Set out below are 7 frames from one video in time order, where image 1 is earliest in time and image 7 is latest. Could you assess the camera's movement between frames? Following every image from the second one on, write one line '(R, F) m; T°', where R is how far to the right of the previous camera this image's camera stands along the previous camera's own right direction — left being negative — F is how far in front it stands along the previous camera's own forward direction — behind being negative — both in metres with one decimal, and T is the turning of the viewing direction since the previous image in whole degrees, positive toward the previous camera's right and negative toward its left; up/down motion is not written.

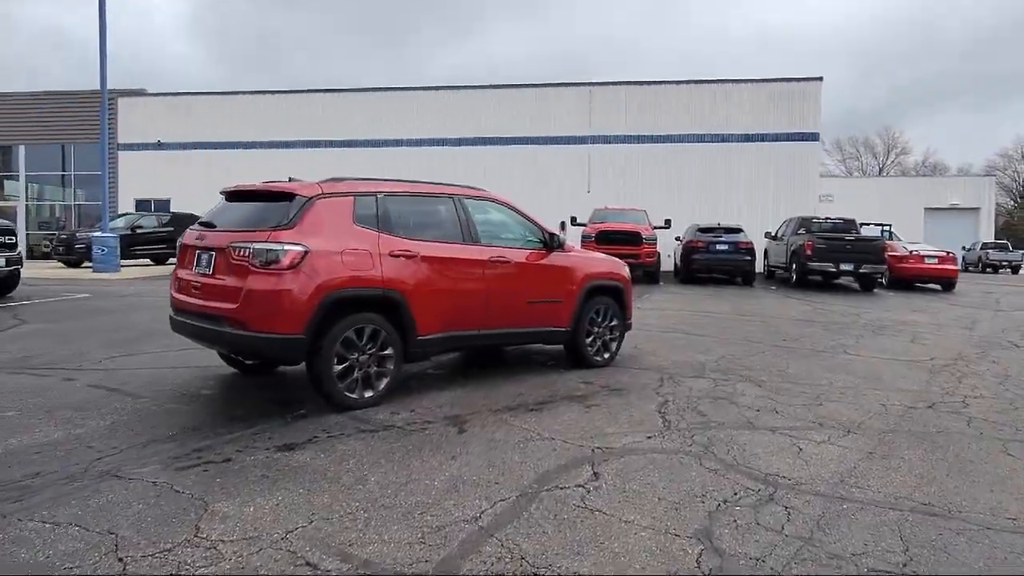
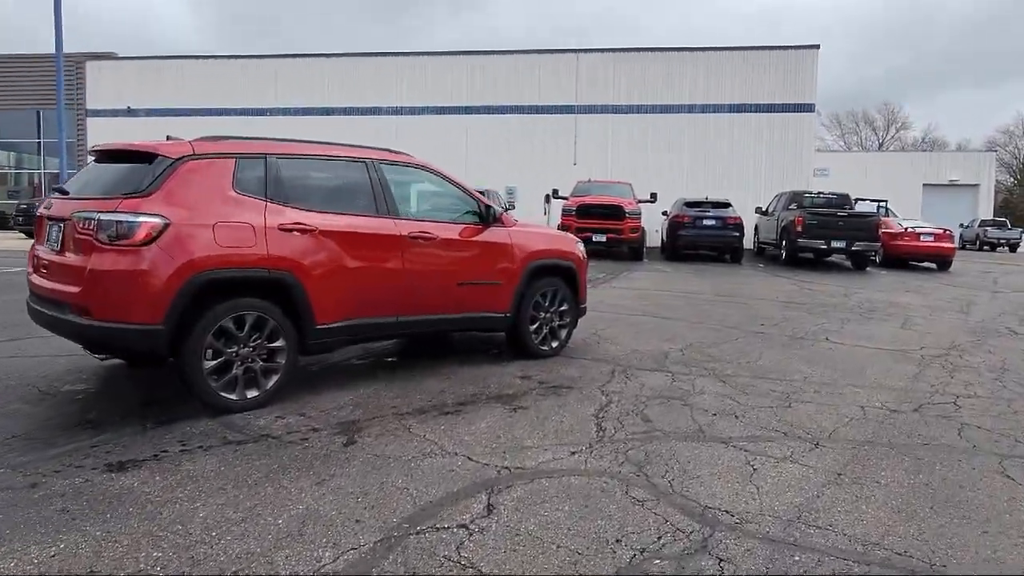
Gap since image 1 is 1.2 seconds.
(+0.6, +0.9) m; 0°
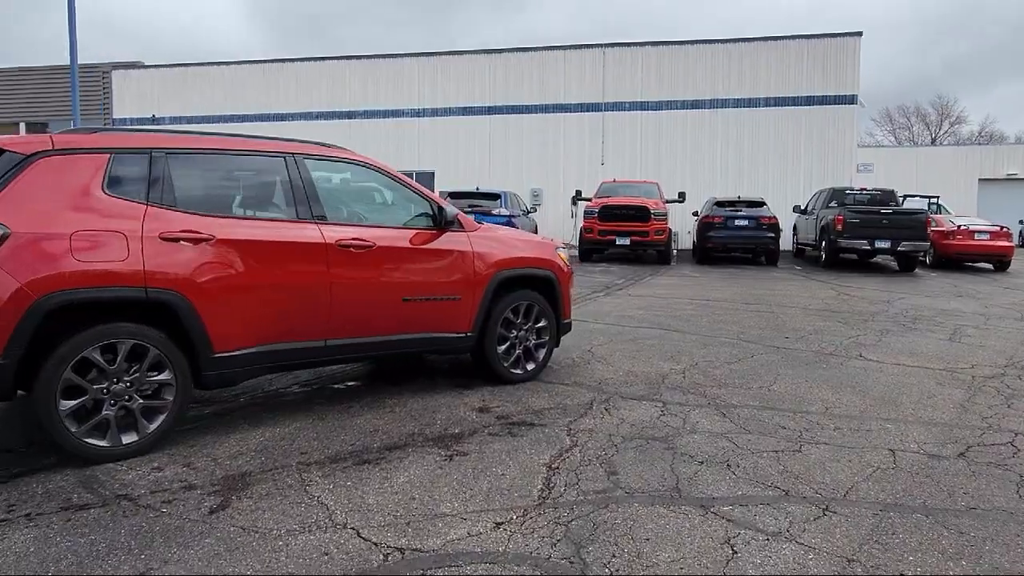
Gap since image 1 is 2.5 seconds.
(+0.6, +1.0) m; -3°
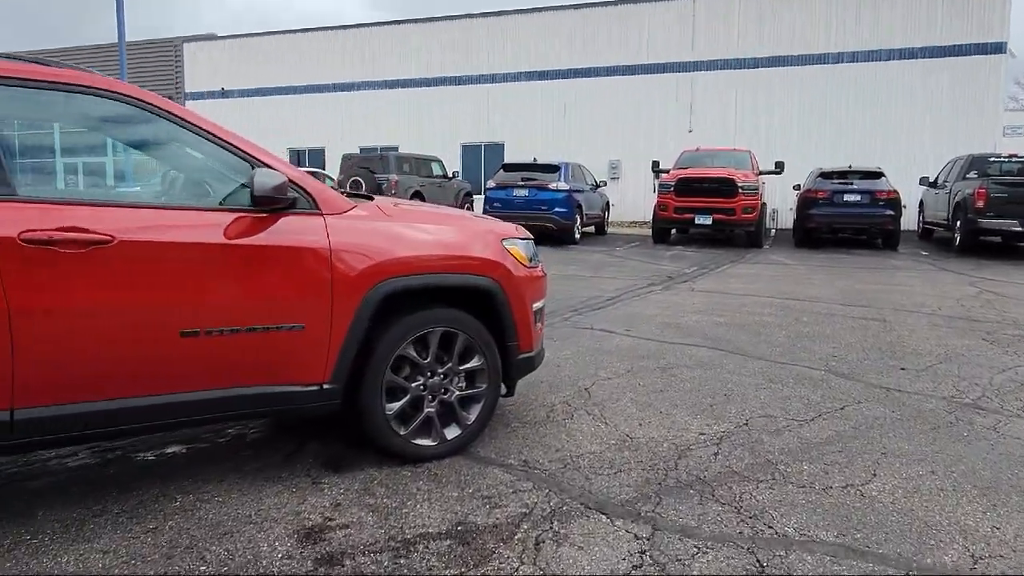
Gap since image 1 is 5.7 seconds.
(+1.0, +2.5) m; -8°
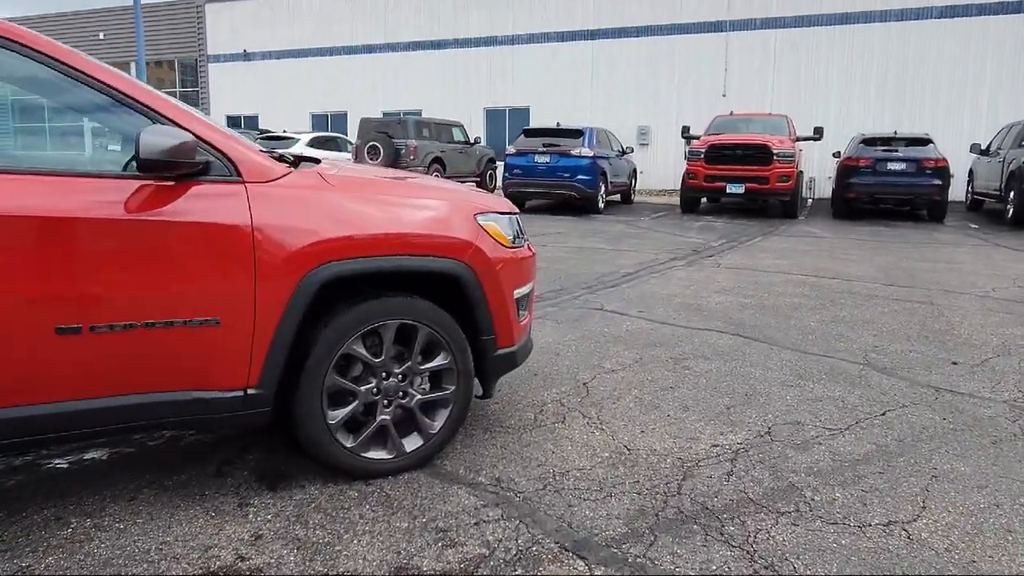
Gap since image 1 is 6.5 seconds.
(+0.2, +0.6) m; -2°
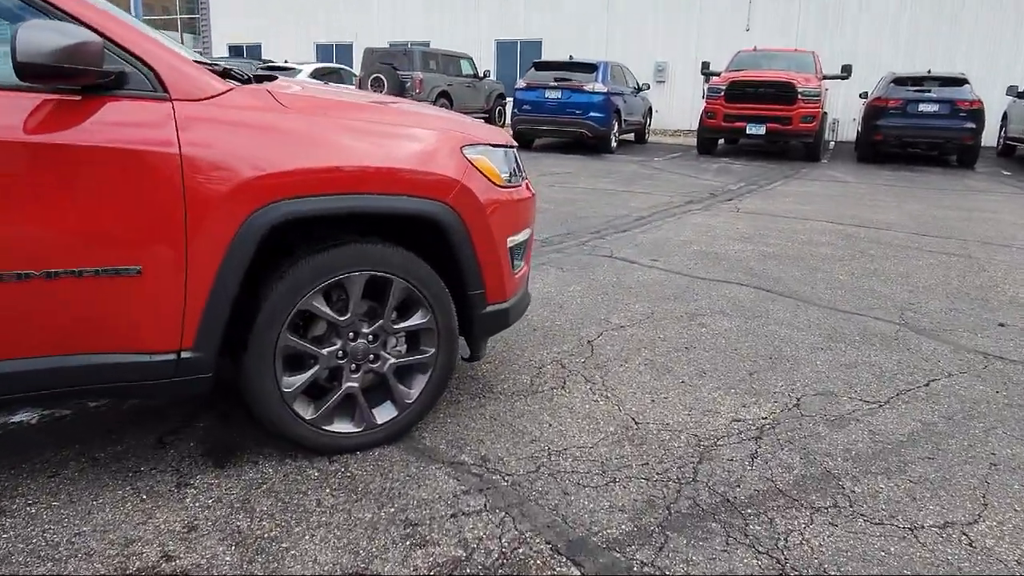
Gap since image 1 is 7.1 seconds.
(+0.1, +0.5) m; -1°
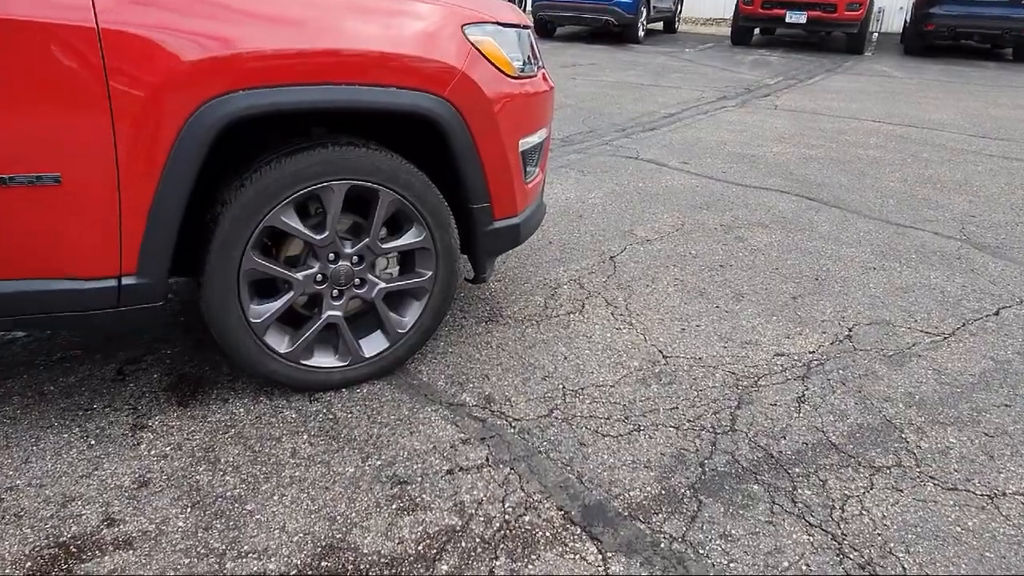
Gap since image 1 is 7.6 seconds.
(0.0, +0.4) m; -1°
